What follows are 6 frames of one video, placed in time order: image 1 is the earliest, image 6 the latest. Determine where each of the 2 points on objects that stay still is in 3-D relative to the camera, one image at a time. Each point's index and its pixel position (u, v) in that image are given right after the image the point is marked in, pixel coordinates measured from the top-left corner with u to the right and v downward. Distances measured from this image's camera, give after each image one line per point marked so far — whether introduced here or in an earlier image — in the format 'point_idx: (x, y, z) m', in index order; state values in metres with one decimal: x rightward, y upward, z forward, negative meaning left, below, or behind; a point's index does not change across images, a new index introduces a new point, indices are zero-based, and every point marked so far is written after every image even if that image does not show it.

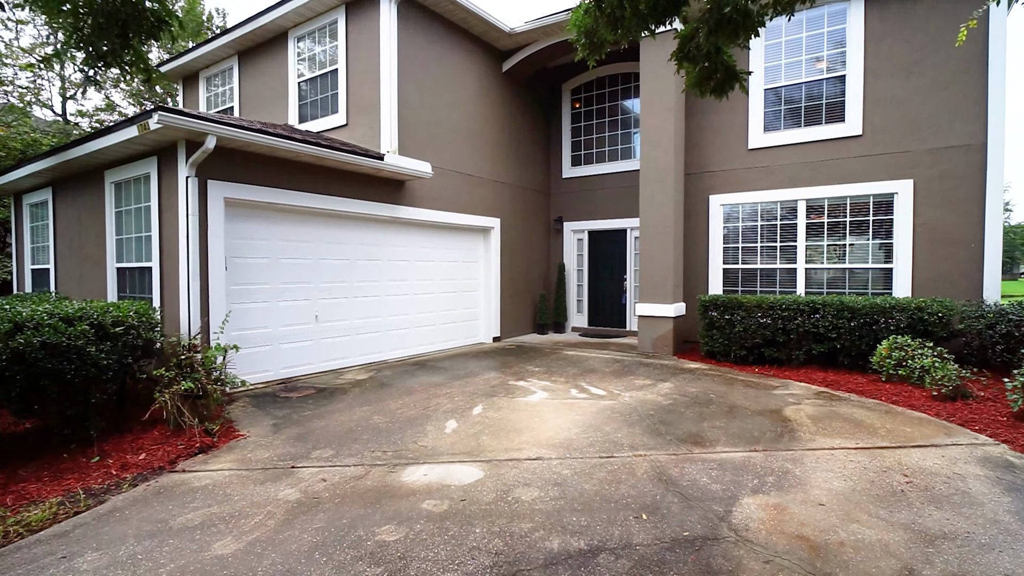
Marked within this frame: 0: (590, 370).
0: (+1.1, -1.1, +7.3) m
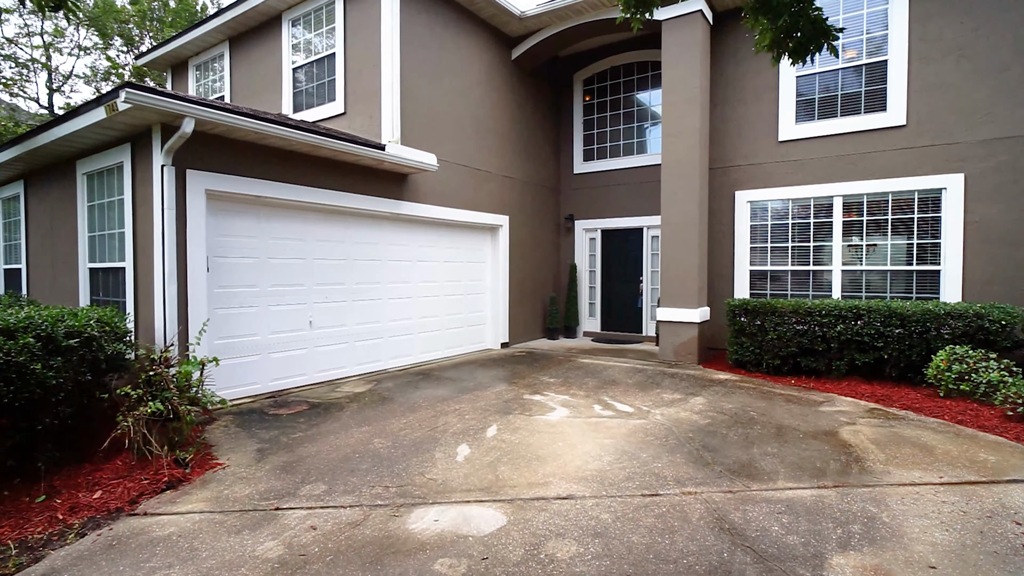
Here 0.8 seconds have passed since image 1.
0: (+1.2, -1.2, +6.6) m
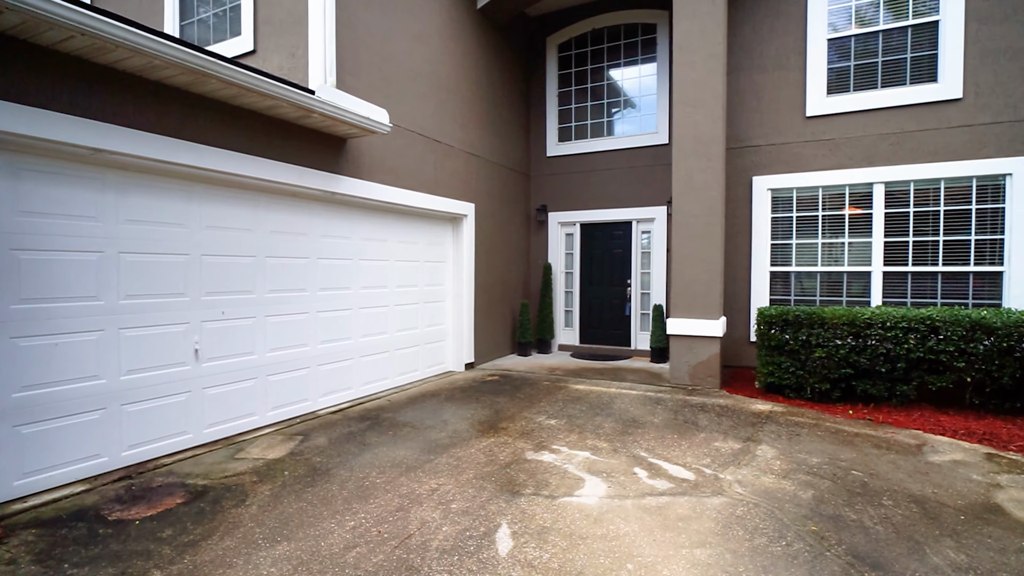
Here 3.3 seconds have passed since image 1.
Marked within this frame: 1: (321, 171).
0: (+1.1, -1.2, +4.9) m
1: (-1.8, +1.1, +5.0) m
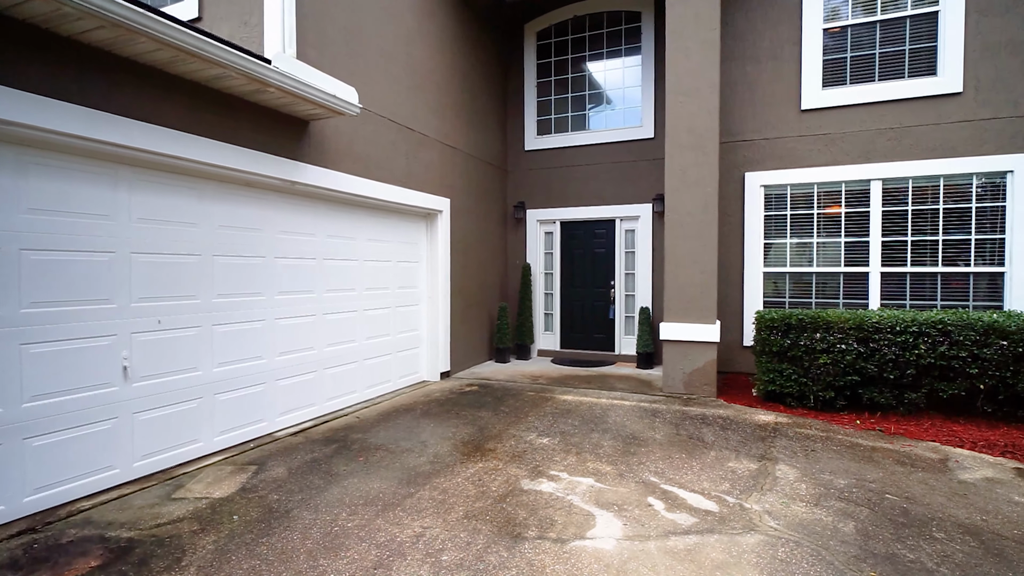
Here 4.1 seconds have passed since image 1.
0: (+1.0, -1.2, +4.5) m
1: (-1.9, +1.1, +4.3) m
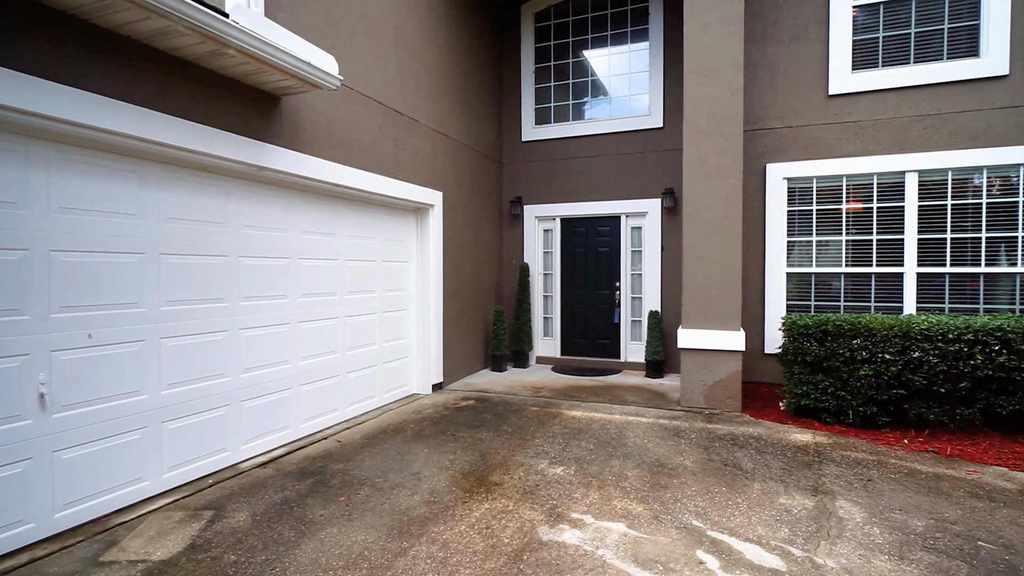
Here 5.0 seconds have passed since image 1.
0: (+1.1, -1.3, +3.8) m
1: (-1.8, +1.0, +3.7) m
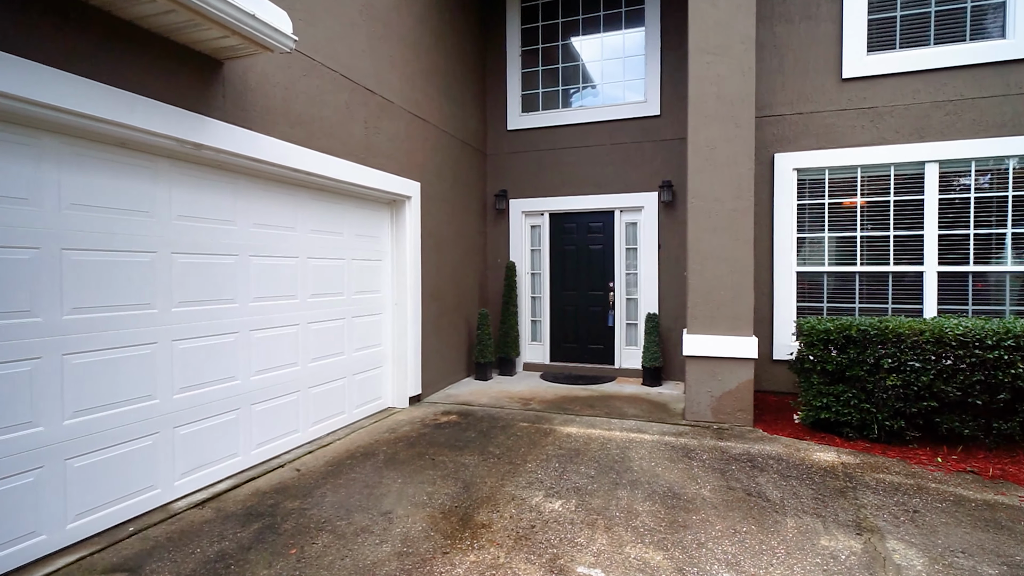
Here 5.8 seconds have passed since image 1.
0: (+1.0, -1.3, +3.3) m
1: (-1.9, +1.0, +3.0) m
